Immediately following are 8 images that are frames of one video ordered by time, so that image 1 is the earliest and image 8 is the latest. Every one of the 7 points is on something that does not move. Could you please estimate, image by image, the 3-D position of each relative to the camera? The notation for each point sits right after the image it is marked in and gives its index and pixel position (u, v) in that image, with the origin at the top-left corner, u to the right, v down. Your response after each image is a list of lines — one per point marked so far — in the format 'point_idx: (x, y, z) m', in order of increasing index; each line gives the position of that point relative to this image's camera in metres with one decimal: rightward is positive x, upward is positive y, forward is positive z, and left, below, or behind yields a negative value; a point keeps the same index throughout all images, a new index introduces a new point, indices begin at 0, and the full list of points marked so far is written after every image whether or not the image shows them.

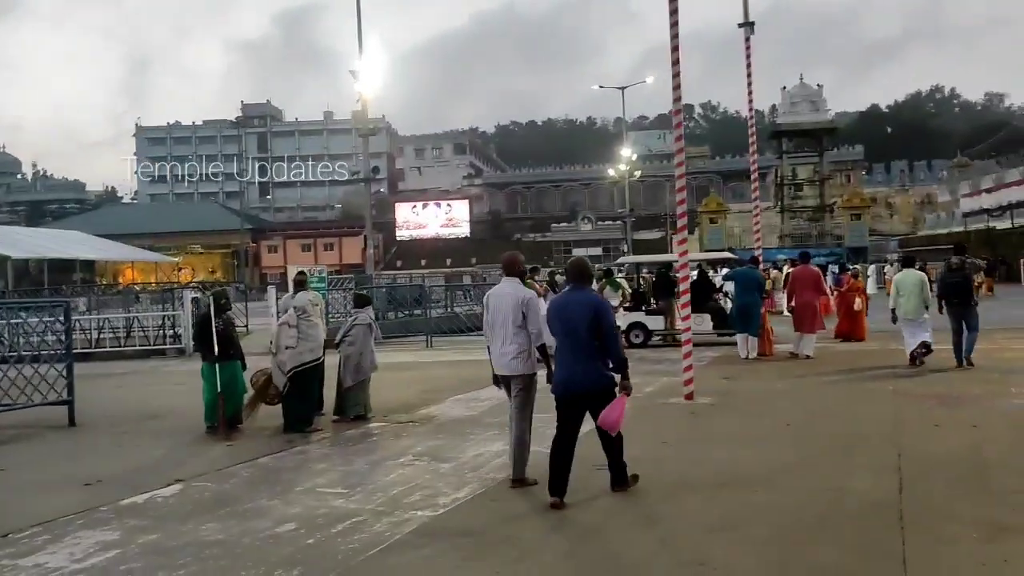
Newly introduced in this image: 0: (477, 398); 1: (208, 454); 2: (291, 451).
0: (-0.5, -1.5, +11.8) m
1: (-2.9, -1.6, +8.3) m
2: (-2.1, -1.6, +8.2) m
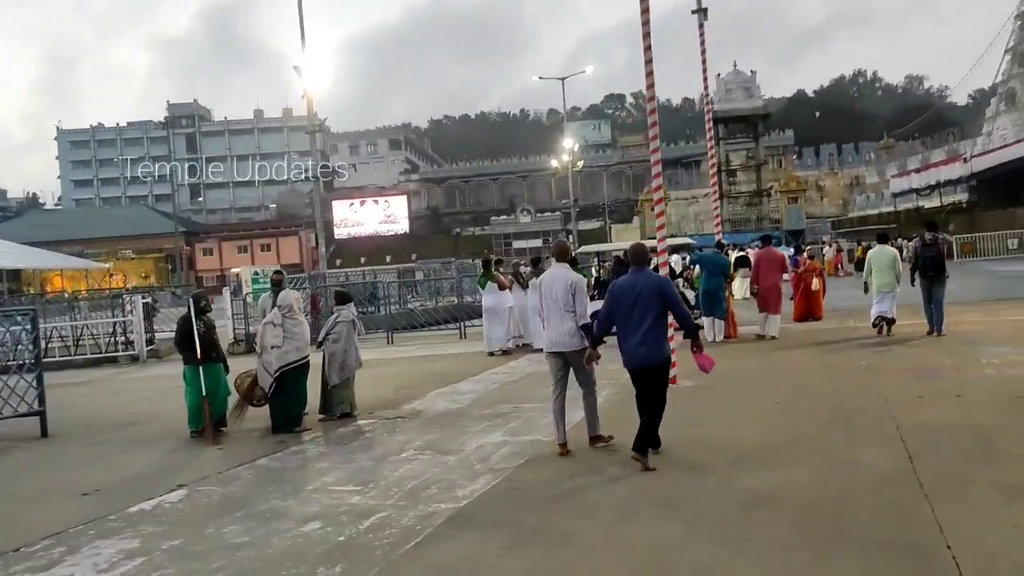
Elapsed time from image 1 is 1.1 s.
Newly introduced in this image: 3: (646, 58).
0: (-0.7, -1.4, +11.8) m
1: (-2.9, -1.6, +8.1) m
2: (-2.1, -1.5, +8.1) m
3: (+1.7, +2.9, +10.8) m
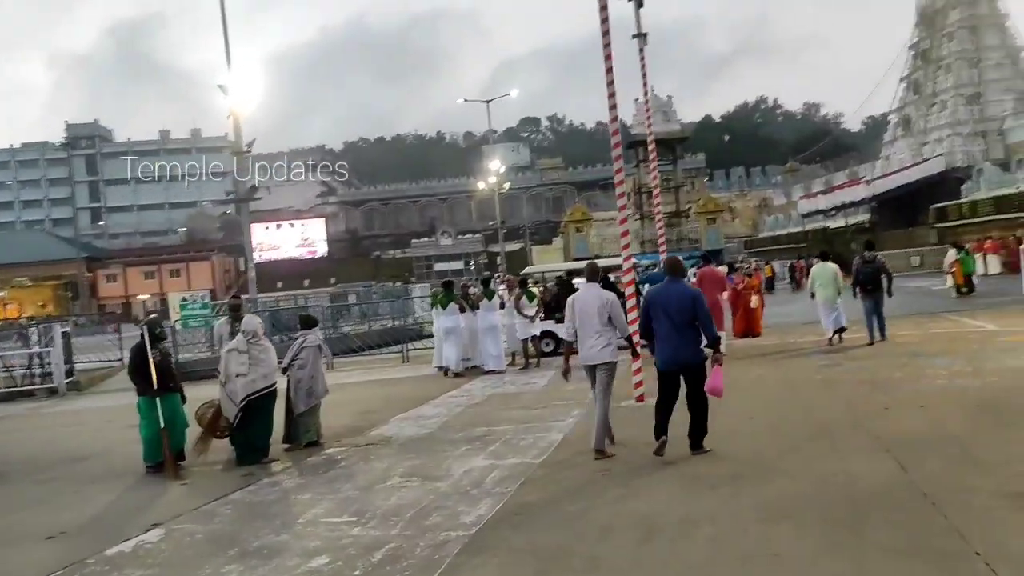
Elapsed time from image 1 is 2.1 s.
0: (-1.2, -1.7, +11.5) m
1: (-3.1, -1.8, +7.7) m
2: (-2.3, -1.8, +7.7) m
3: (+1.2, +2.6, +10.9) m
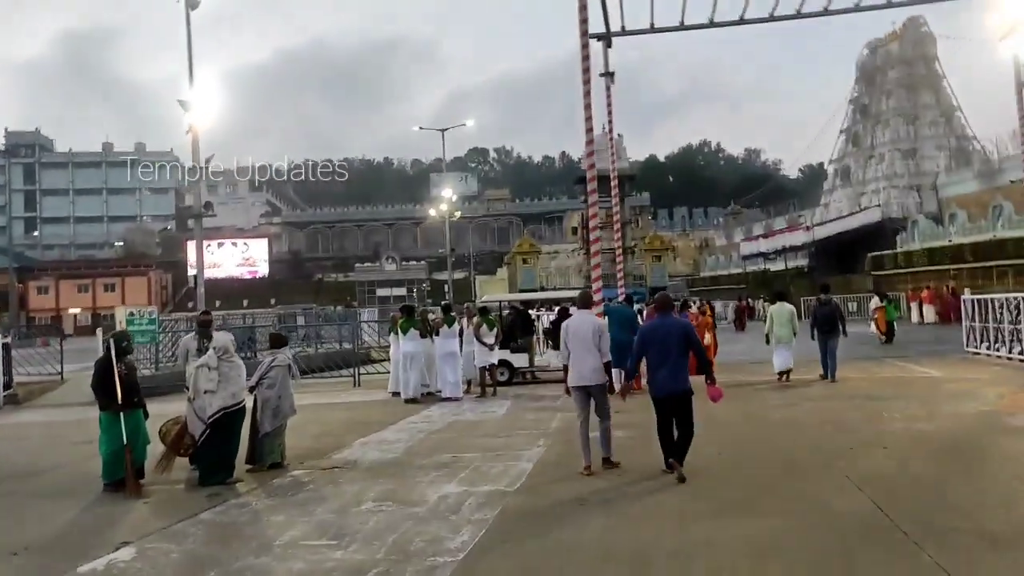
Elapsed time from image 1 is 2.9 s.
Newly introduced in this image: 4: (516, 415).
0: (-1.7, -2.0, +11.4) m
1: (-3.3, -2.0, +7.5) m
2: (-2.5, -1.9, +7.6) m
3: (+1.0, +2.2, +11.1) m
4: (0.0, -2.0, +13.7) m
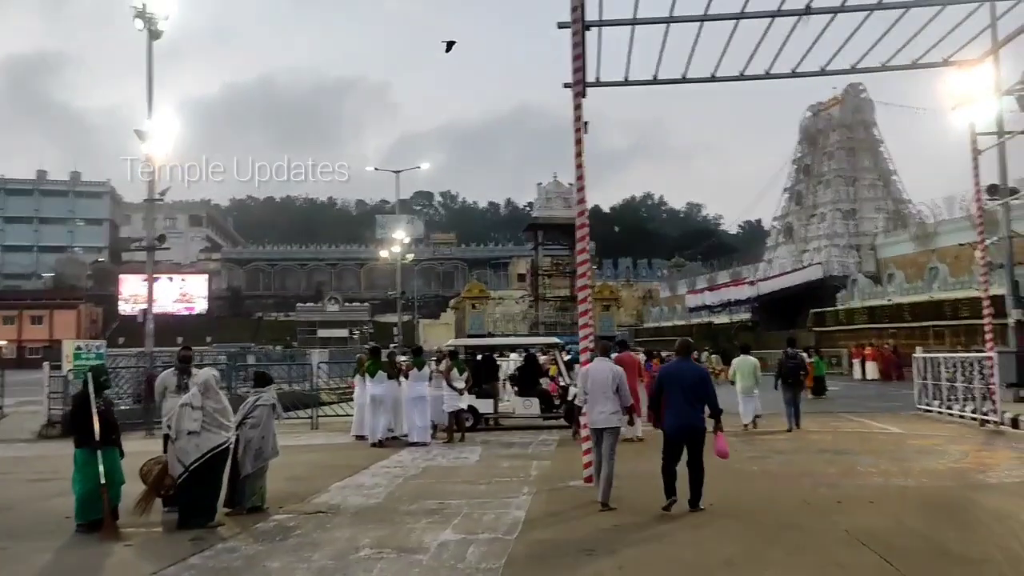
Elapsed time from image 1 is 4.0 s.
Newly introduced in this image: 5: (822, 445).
0: (-2.0, -2.5, +11.2) m
1: (-3.3, -2.2, +7.1) m
2: (-2.5, -2.2, +7.3) m
3: (+0.8, +1.6, +11.2) m
4: (-0.4, -2.7, +13.5) m
5: (+5.4, -2.7, +15.0) m
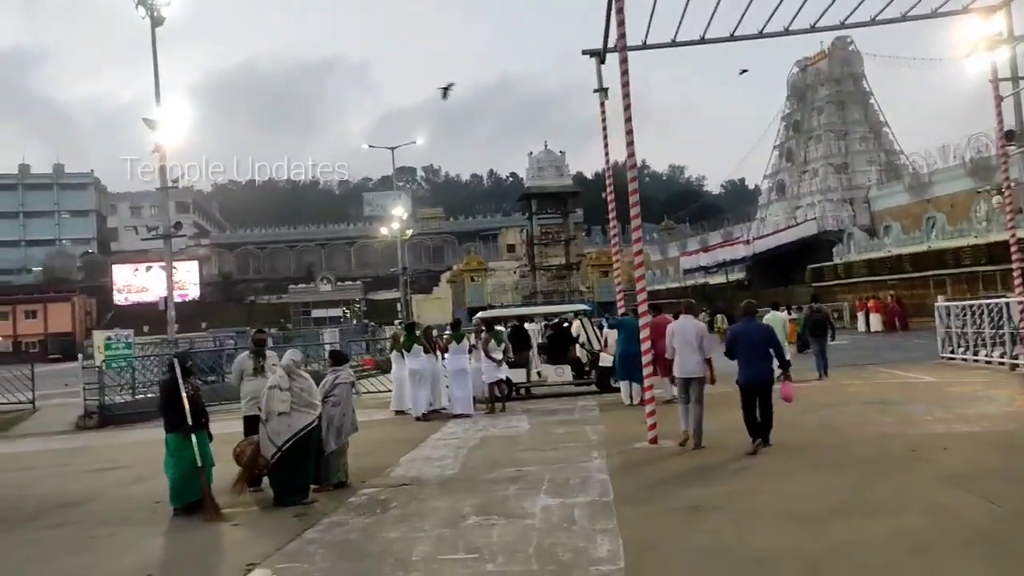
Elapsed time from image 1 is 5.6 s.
0: (-1.1, -2.2, +11.3) m
1: (-2.4, -2.1, +7.3) m
2: (-1.6, -2.0, +7.5) m
3: (+1.5, +2.1, +11.3) m
4: (+0.5, -2.3, +13.7) m
5: (+6.3, -1.9, +15.3) m
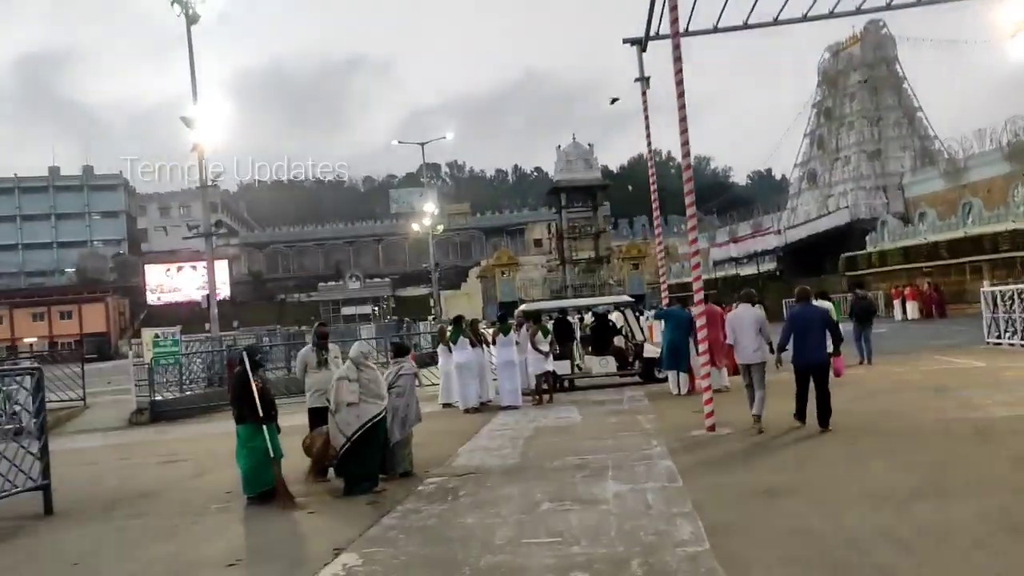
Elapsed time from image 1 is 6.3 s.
0: (-0.3, -2.1, +11.5) m
1: (-1.8, -2.0, +7.4) m
2: (-1.0, -2.0, +7.6) m
3: (+2.2, +2.2, +11.3) m
4: (+1.3, -2.1, +13.7) m
5: (+7.1, -1.6, +15.1) m
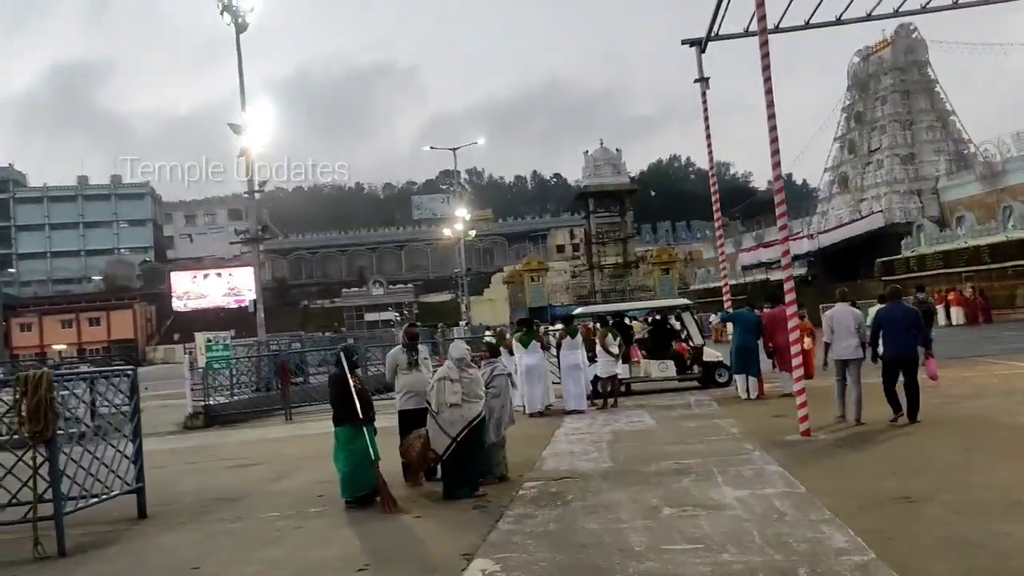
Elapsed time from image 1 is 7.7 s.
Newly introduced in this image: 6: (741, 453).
0: (+0.8, -2.1, +11.2) m
1: (-0.8, -2.0, +7.3) m
2: (0.0, -2.0, +7.4) m
3: (+3.3, +2.2, +11.0) m
4: (+2.5, -2.1, +13.5) m
5: (+8.3, -1.7, +14.7) m
6: (+2.6, -1.9, +9.8) m
